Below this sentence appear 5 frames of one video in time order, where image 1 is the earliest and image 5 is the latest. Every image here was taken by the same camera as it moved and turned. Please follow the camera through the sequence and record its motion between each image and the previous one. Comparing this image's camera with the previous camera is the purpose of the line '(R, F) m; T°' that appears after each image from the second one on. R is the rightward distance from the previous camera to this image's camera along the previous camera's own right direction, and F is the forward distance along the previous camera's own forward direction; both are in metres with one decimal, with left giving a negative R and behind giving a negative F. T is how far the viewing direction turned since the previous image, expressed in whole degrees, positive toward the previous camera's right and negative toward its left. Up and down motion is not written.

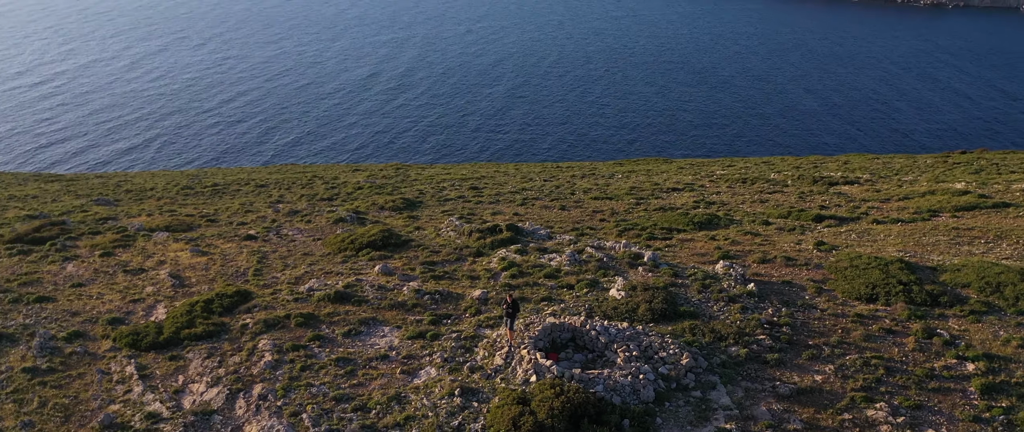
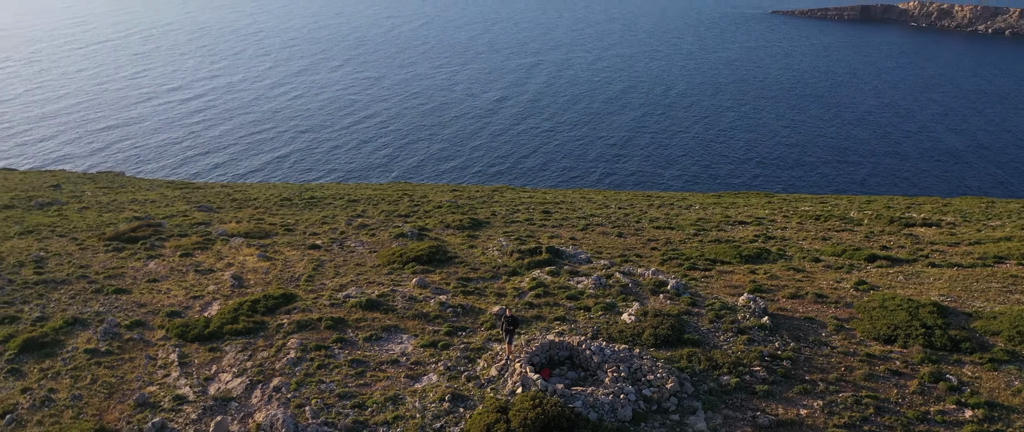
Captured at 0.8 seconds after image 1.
(+3.1, -1.1) m; -8°
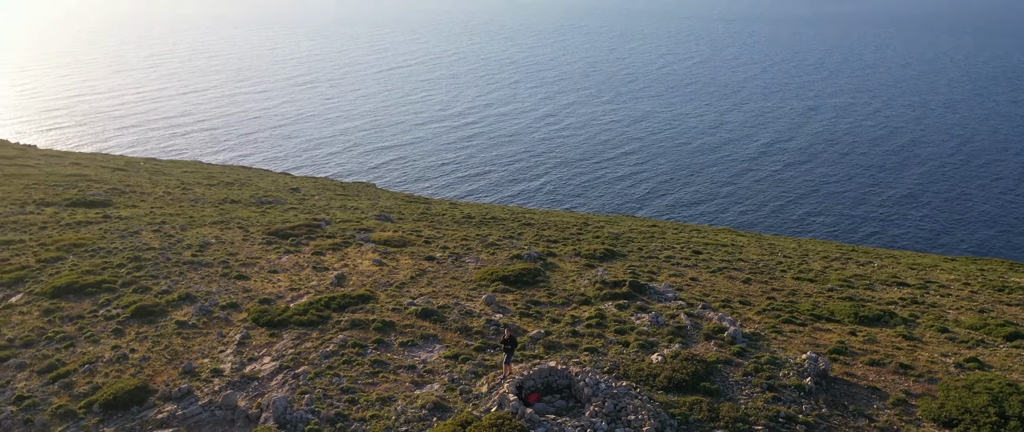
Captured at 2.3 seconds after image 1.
(+6.5, +0.8) m; -17°
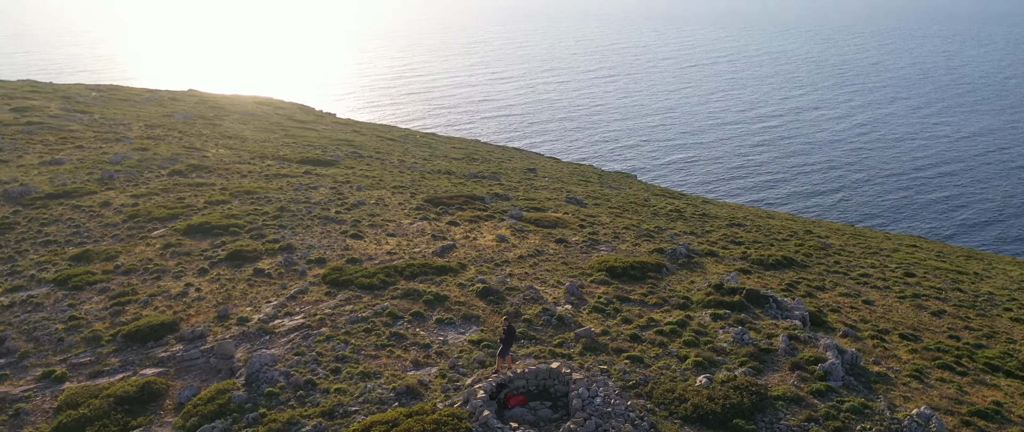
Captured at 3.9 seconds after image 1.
(+6.2, +4.6) m; -19°
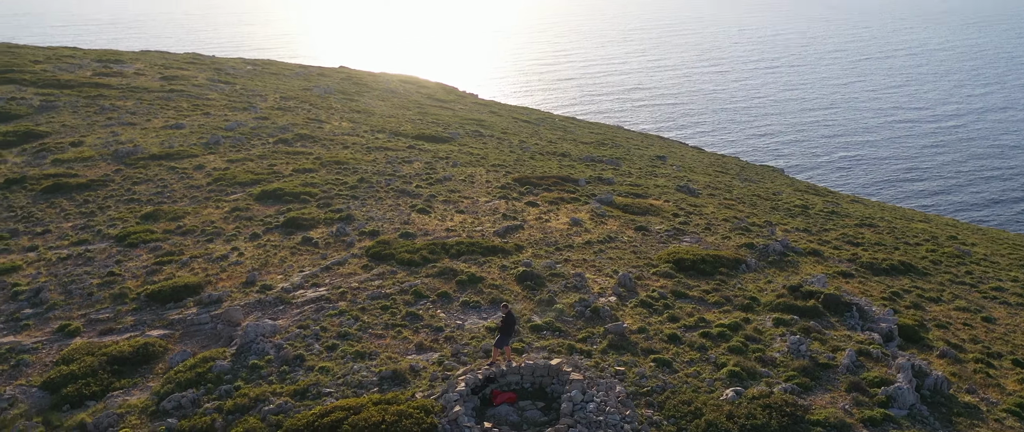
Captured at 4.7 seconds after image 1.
(+2.9, +2.4) m; -10°
